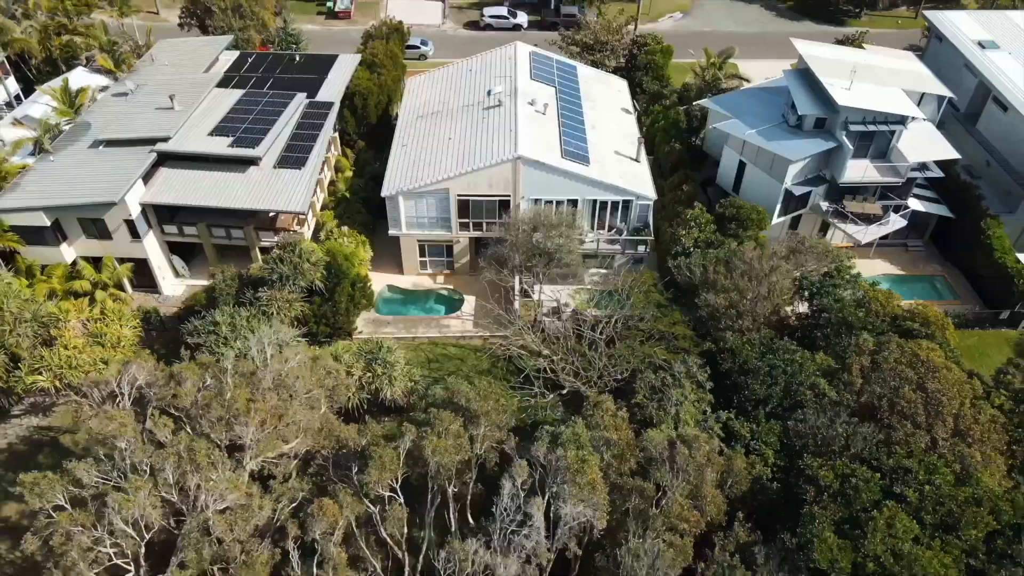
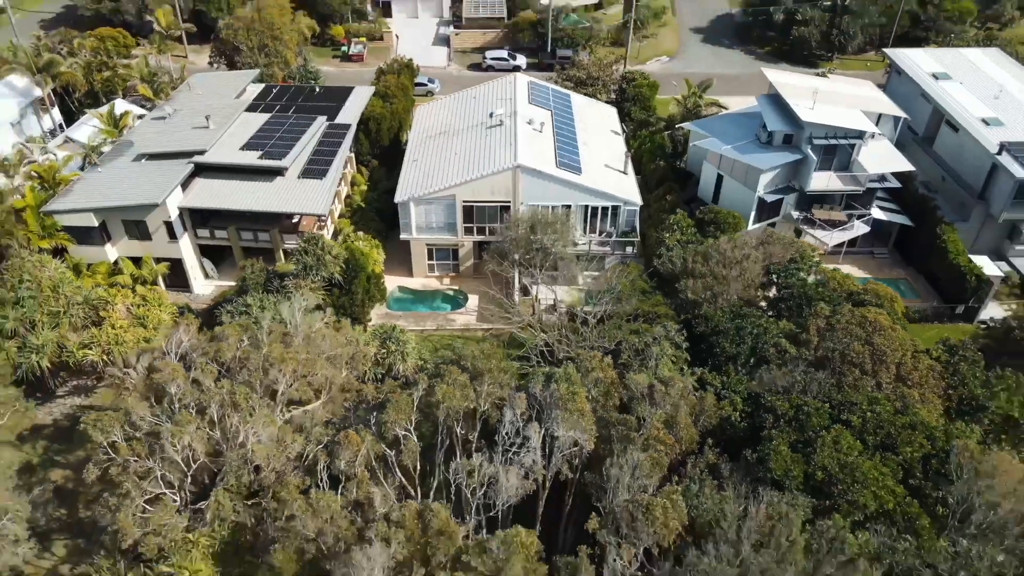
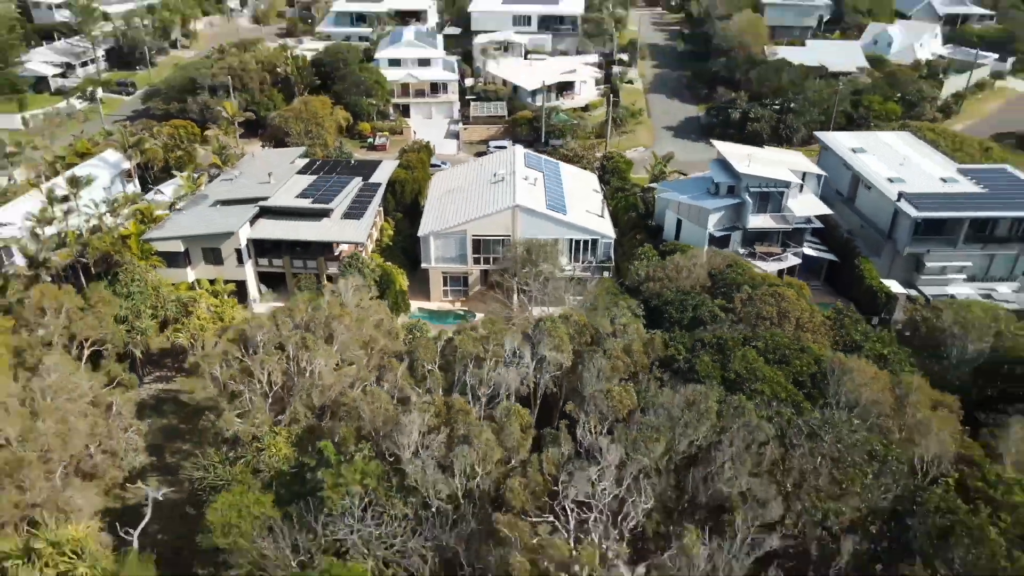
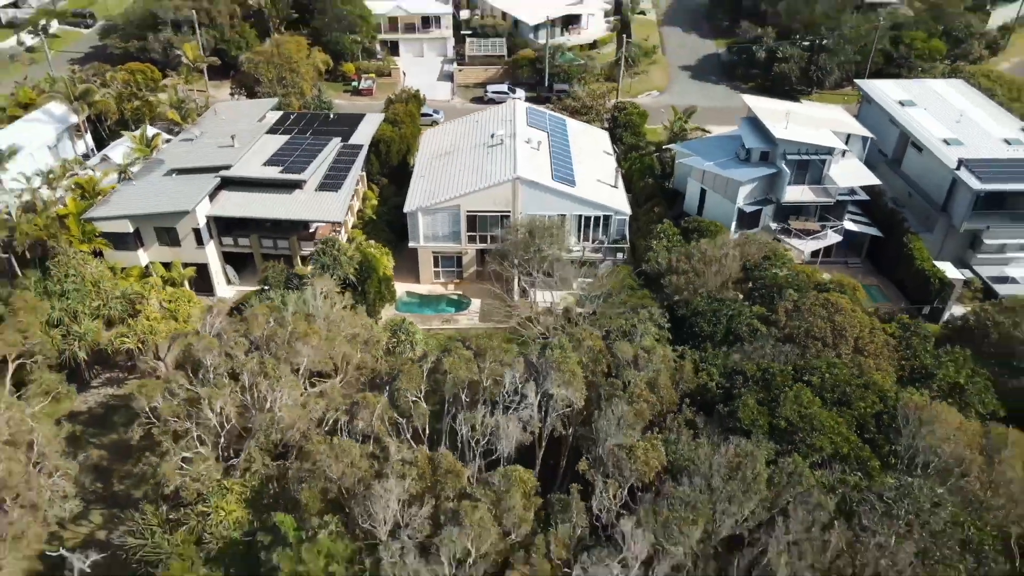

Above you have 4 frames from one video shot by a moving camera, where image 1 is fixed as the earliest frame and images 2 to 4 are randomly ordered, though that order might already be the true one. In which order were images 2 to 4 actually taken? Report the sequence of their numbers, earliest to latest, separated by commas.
2, 4, 3
